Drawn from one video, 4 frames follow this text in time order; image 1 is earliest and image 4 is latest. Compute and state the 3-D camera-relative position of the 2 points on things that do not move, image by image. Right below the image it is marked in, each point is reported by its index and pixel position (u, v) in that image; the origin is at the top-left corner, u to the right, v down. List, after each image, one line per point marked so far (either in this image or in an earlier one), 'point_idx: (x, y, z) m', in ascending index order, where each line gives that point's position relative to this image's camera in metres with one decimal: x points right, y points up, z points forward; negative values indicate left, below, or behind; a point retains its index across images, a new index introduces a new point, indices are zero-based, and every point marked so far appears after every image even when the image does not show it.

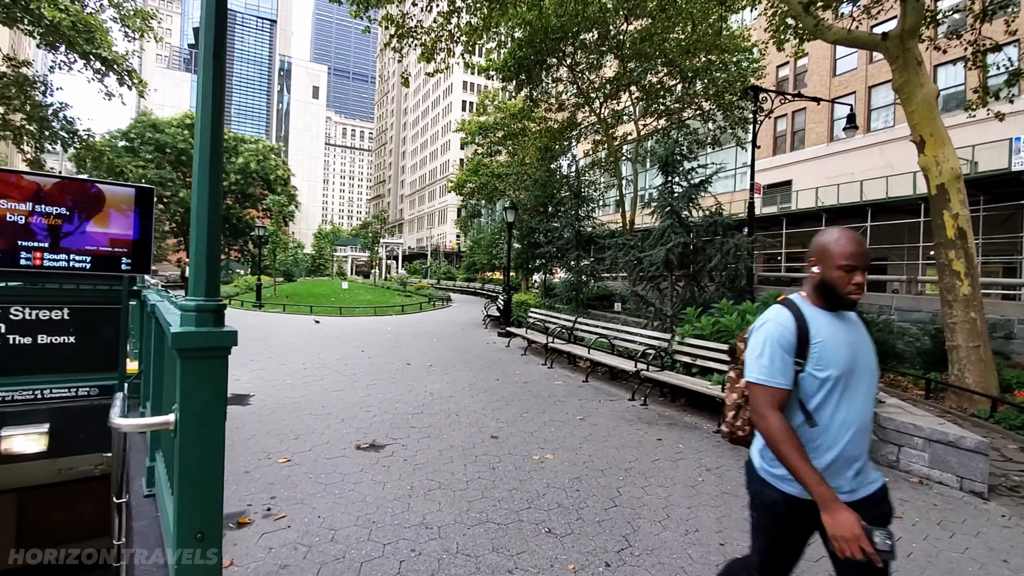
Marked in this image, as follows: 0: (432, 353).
0: (-1.6, -1.3, +10.2) m
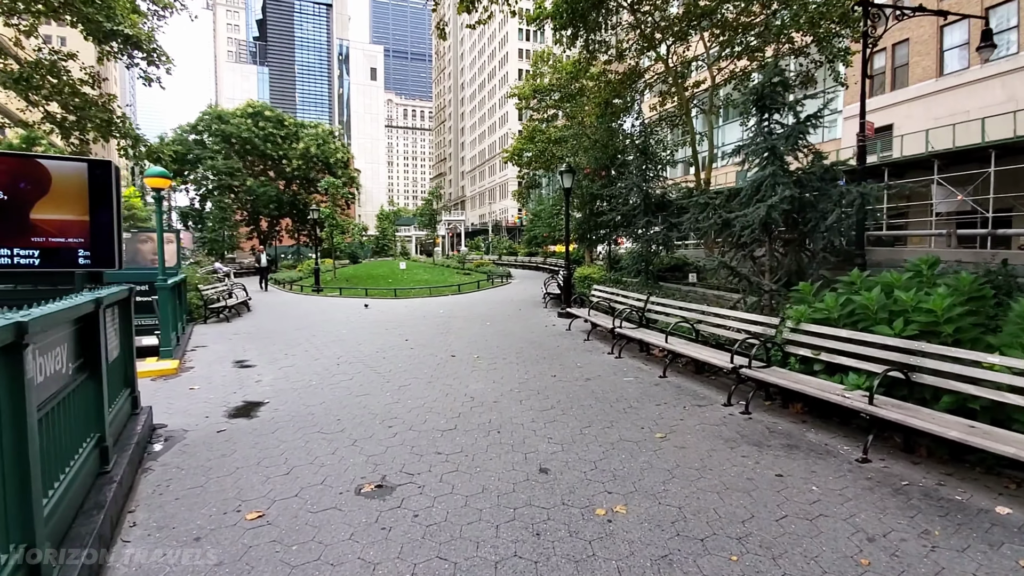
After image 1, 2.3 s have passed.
0: (-0.5, -0.9, +9.0) m
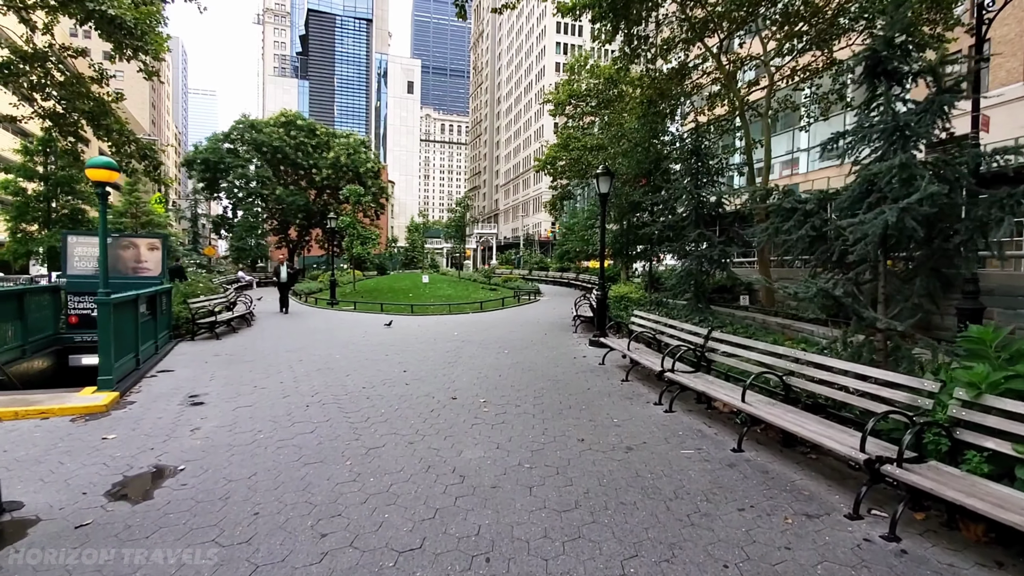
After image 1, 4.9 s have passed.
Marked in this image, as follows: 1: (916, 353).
0: (-0.3, -1.3, +7.2) m
1: (+3.9, -0.6, +5.0) m
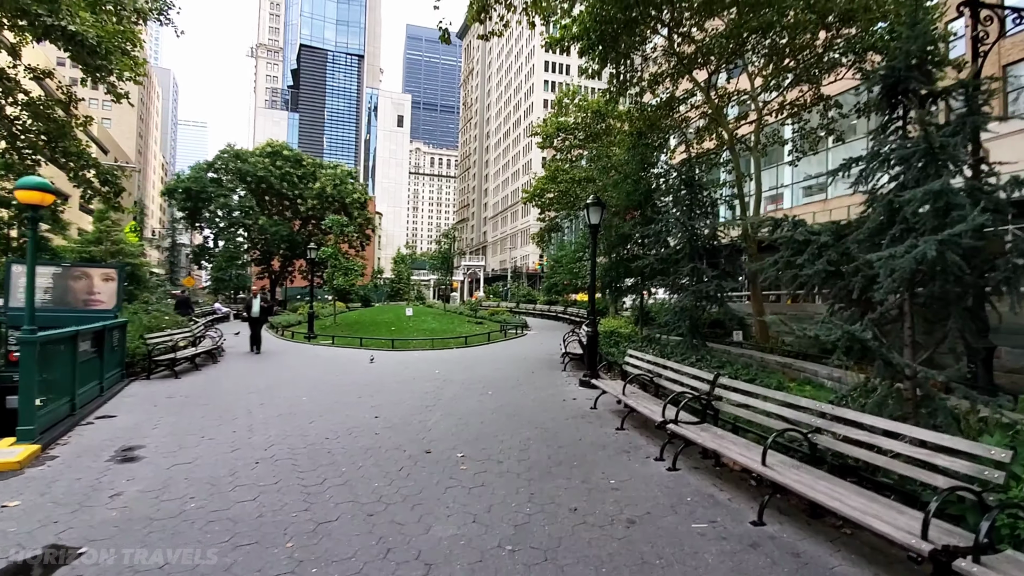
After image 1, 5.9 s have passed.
0: (-0.5, -1.8, +6.5) m
1: (+3.8, -1.0, +4.4) m
